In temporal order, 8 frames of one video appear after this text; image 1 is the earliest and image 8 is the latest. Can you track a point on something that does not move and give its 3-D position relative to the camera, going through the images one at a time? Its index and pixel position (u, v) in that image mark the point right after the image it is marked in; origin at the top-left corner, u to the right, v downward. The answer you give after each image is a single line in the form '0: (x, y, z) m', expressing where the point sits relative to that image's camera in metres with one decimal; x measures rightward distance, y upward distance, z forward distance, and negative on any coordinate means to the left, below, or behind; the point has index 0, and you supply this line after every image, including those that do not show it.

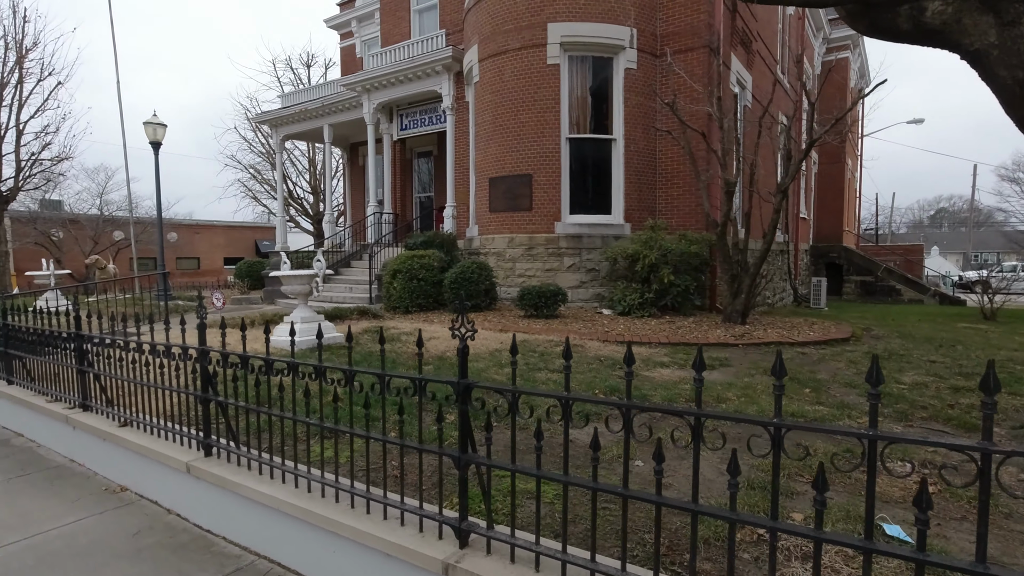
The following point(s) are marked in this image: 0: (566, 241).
0: (+1.1, +0.9, +10.9) m
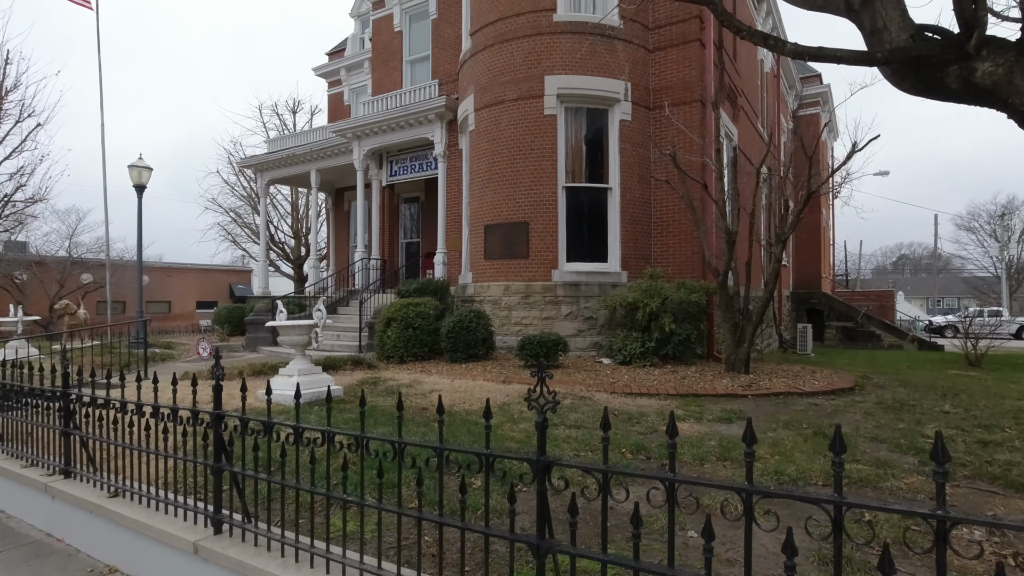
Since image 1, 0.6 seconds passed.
0: (+1.0, 0.0, +10.8) m
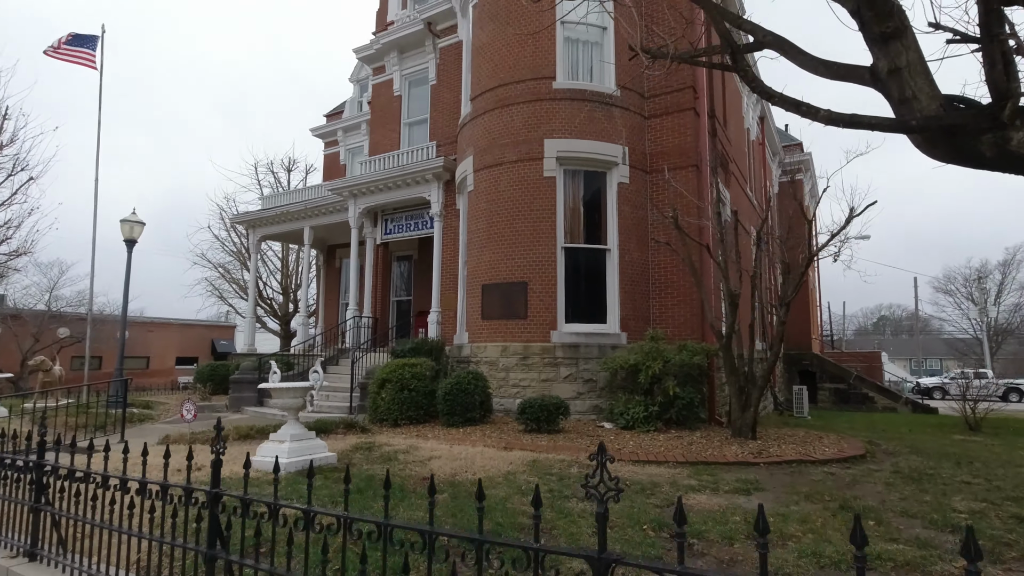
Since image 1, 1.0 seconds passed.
0: (+1.0, -1.2, +10.6) m
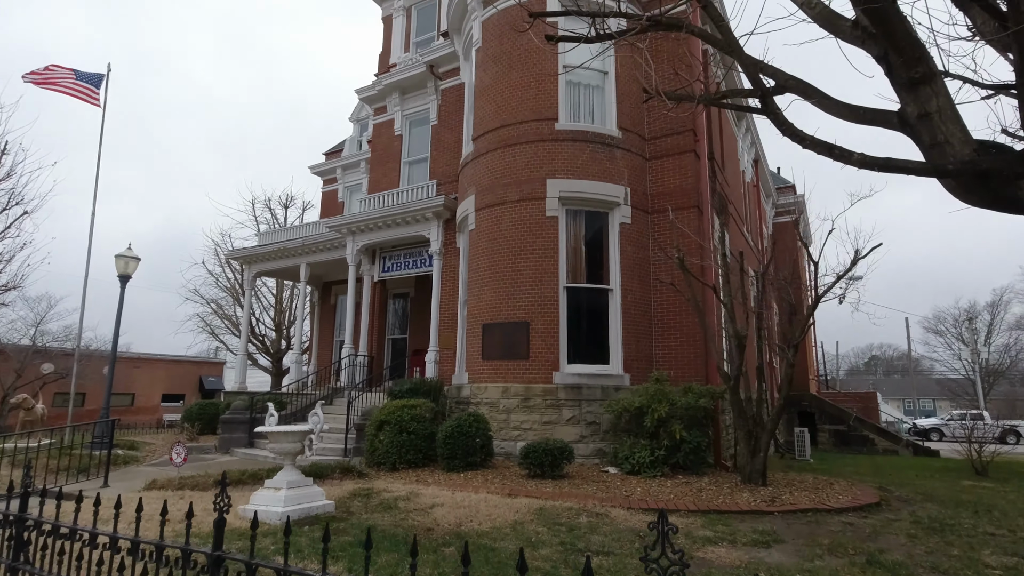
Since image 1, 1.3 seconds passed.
0: (+1.0, -1.9, +10.4) m
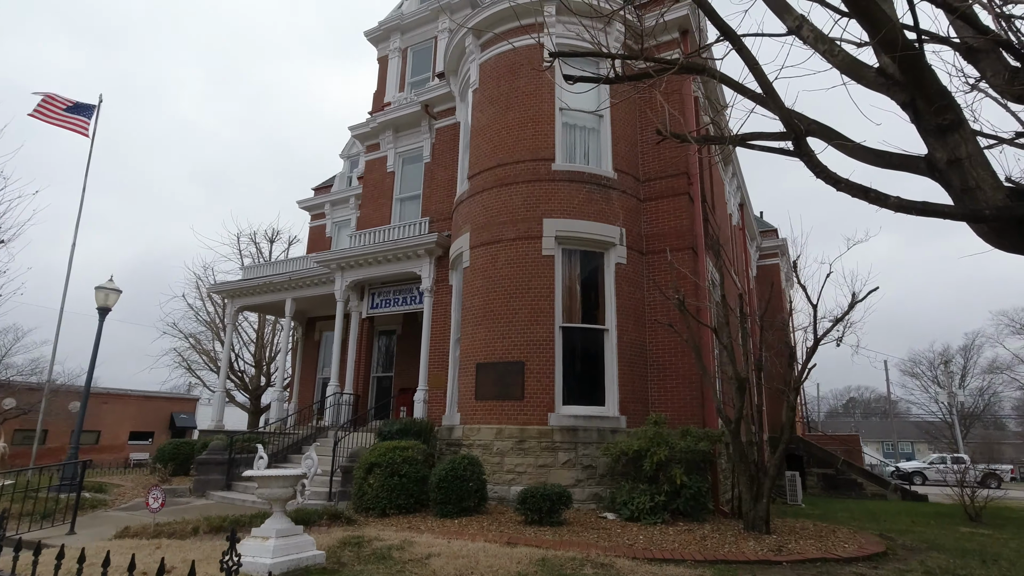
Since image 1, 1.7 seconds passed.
0: (+0.9, -2.7, +10.1) m
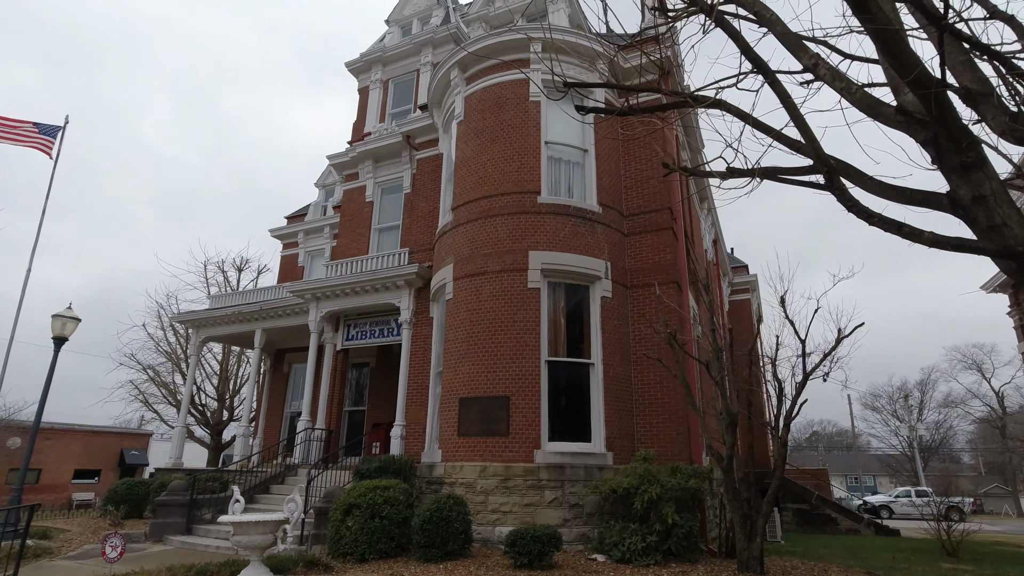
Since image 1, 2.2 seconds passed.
0: (+0.6, -3.2, +9.8) m
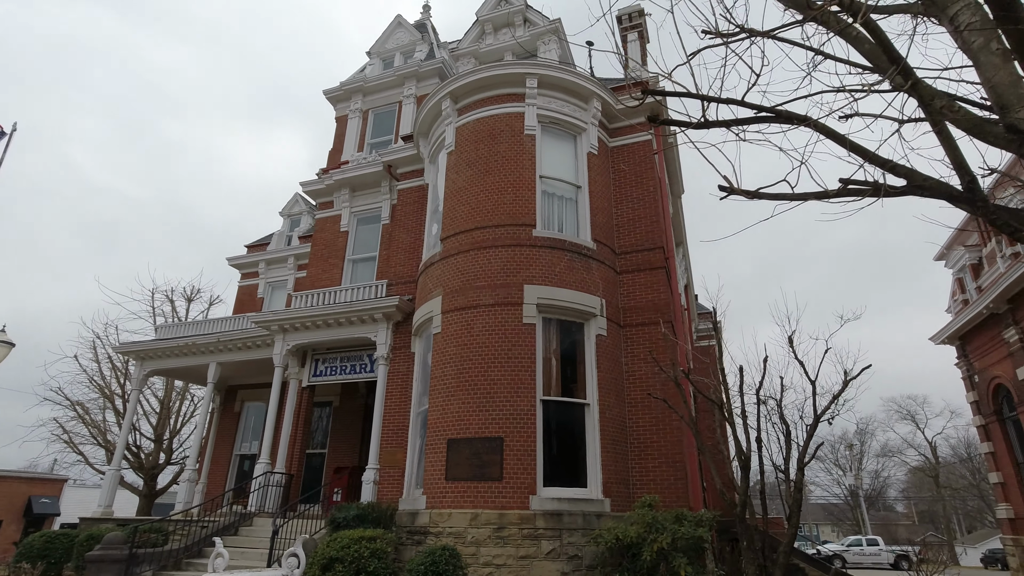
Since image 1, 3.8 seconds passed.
0: (+0.5, -3.8, +9.2) m
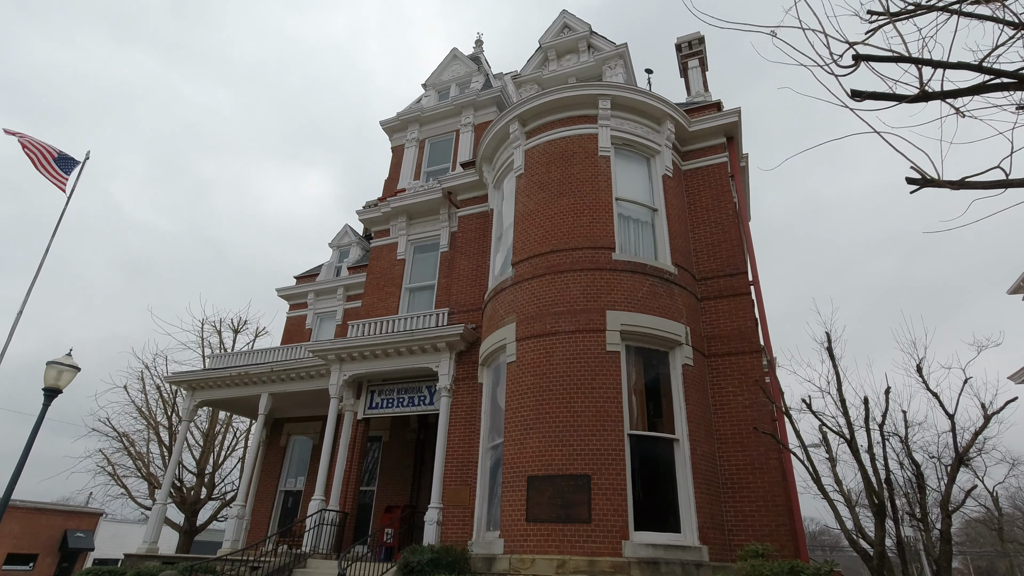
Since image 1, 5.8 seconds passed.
0: (+1.9, -4.2, +8.3) m
